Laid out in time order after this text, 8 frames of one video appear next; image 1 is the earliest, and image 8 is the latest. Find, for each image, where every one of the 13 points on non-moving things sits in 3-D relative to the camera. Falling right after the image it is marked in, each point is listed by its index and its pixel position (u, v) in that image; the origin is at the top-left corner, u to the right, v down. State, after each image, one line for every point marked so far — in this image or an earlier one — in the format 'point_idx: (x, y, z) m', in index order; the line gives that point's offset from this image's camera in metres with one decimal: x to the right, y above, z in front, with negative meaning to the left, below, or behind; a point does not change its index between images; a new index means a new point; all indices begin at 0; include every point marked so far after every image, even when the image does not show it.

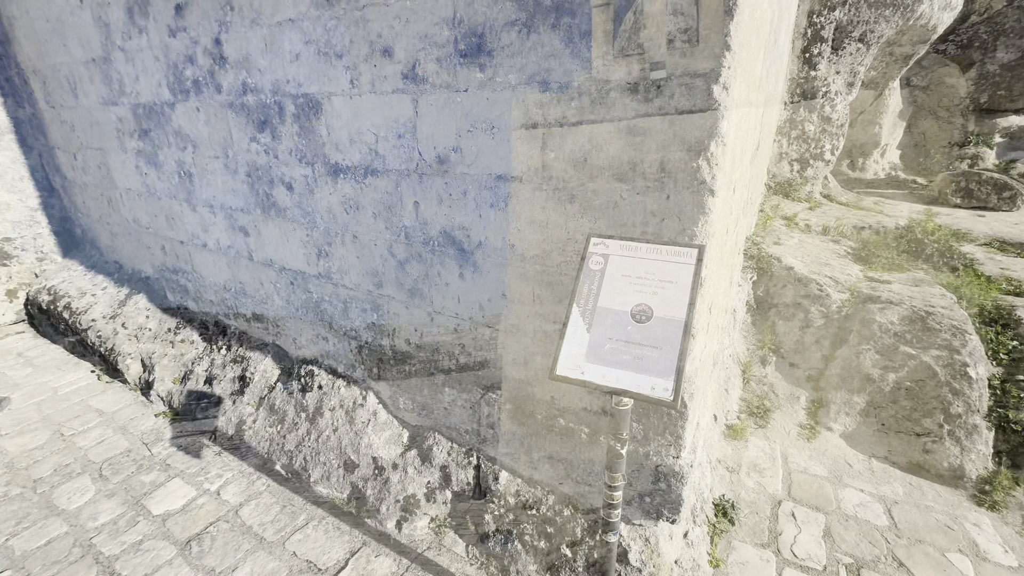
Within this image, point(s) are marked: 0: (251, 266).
0: (-1.2, +0.1, +2.1) m
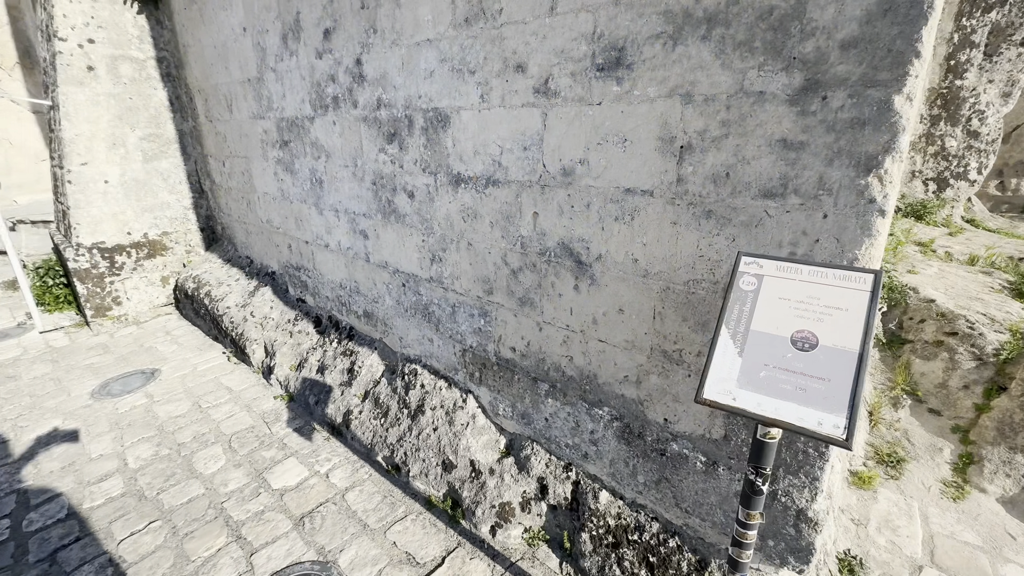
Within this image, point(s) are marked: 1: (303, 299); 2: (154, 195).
0: (-0.7, +0.1, +2.2) m
1: (-1.3, -0.1, +2.9) m
2: (-2.8, +0.7, +3.6) m
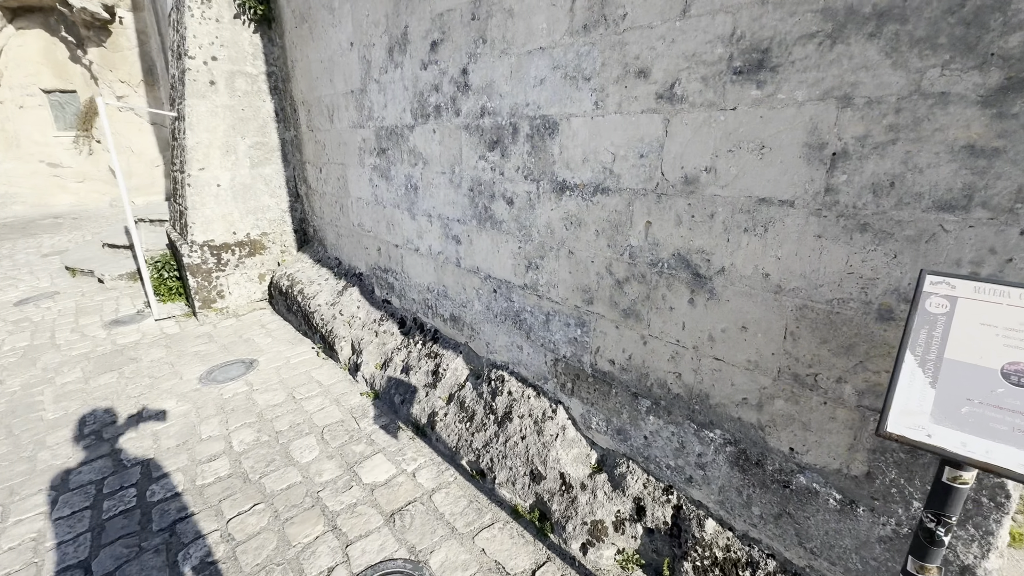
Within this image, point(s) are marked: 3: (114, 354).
0: (-0.3, +0.1, +2.3) m
1: (-0.8, -0.1, +3.0) m
2: (-2.2, +0.8, +3.8) m
3: (-2.9, -0.5, +3.3) m
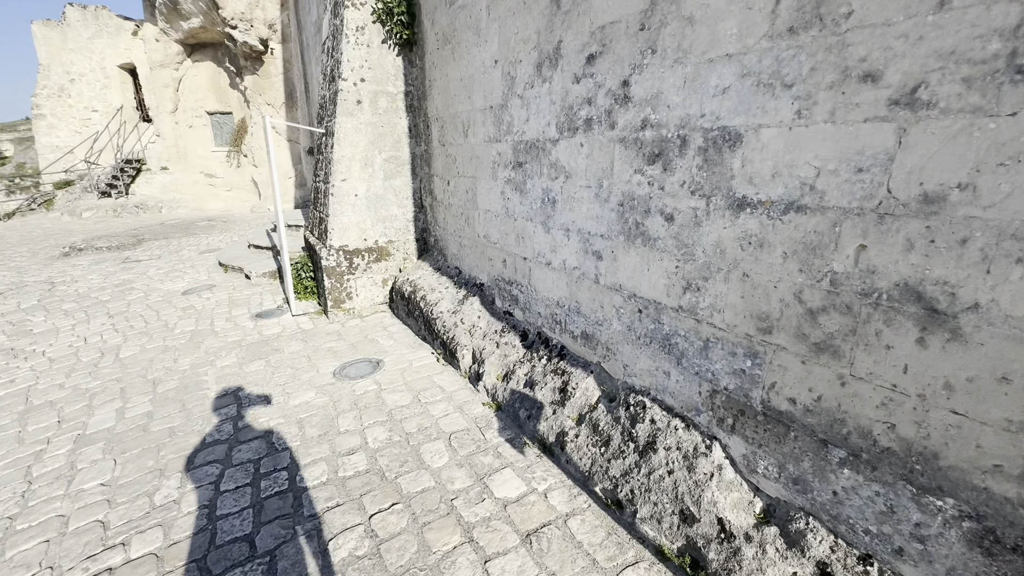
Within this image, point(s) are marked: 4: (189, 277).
0: (+0.4, 0.0, +2.2) m
1: (0.0, -0.2, +3.0) m
2: (-1.1, +0.7, +4.1) m
3: (-2.1, -0.5, +3.7) m
4: (-4.2, +0.1, +5.9) m
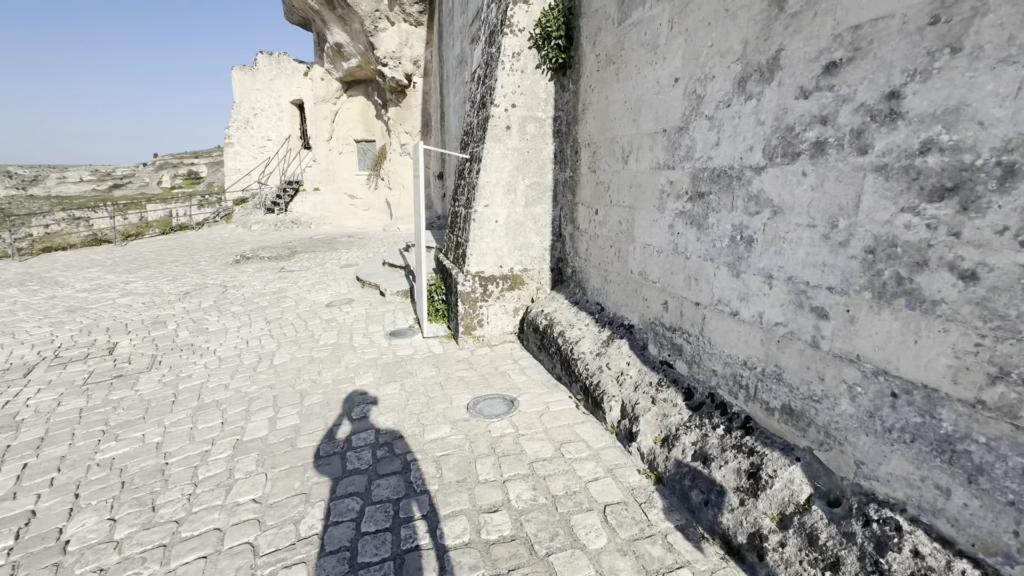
0: (+1.1, -0.3, +1.7) m
1: (+0.9, -0.4, +2.6) m
2: (+0.1, +0.5, +4.0) m
3: (-1.0, -0.6, +3.7) m
4: (-2.5, 0.0, +6.3) m
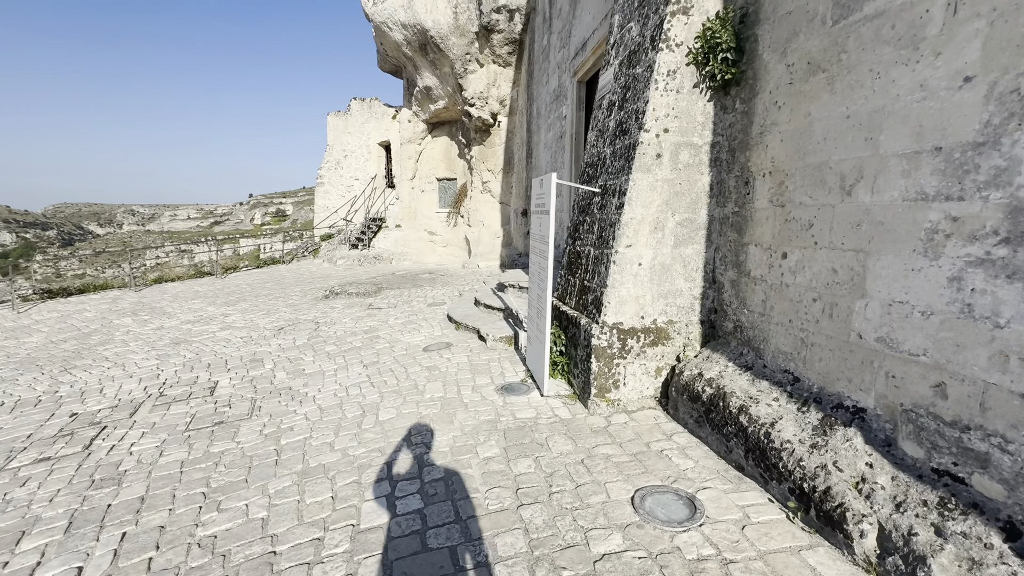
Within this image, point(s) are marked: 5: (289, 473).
0: (+1.9, -0.5, +0.9) m
1: (+1.8, -0.7, +1.8) m
2: (+1.2, +0.1, +3.3) m
3: (+0.1, -1.0, +3.1) m
4: (-1.2, -0.6, +6.0) m
5: (-1.4, -1.2, +2.9) m
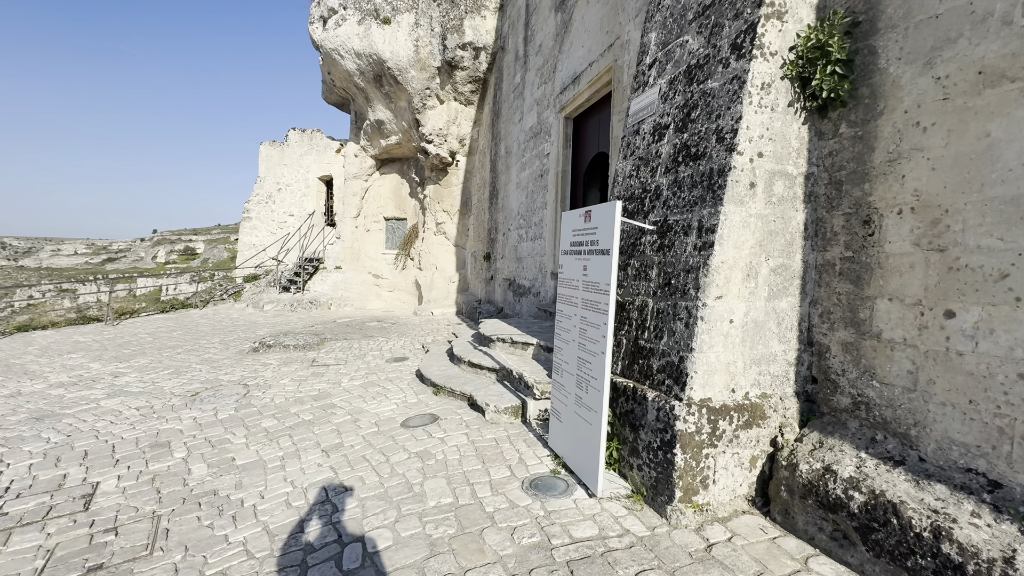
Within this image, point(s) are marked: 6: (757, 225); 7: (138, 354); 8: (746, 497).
0: (+2.5, -0.6, +0.3) m
1: (+2.3, -1.0, +1.1) m
2: (+1.5, -0.3, +2.6) m
3: (+0.4, -1.3, +2.1) m
4: (-1.3, -1.2, +4.8) m
5: (-1.0, -1.4, +1.6) m
6: (+1.4, +0.4, +2.6) m
7: (-6.1, -1.1, +7.3) m
8: (+1.3, -1.2, +2.6) m
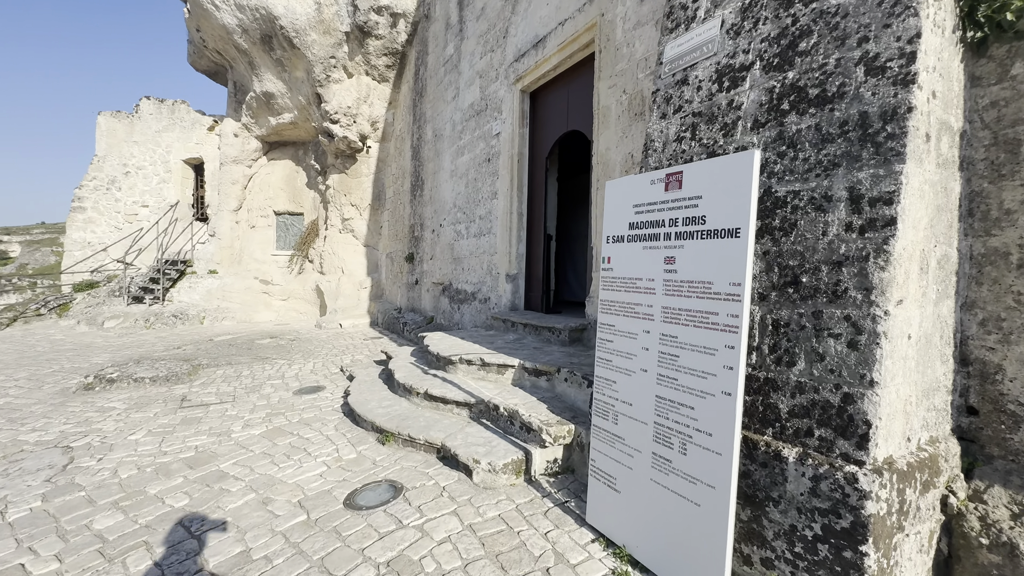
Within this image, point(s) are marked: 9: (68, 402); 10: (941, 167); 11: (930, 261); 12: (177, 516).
0: (+3.3, -0.6, -0.2) m
1: (+2.9, -0.9, +0.5) m
2: (+1.7, -0.3, +1.8) m
3: (+0.8, -1.3, +1.1) m
4: (-1.4, -1.2, +3.3) m
5: (-0.5, -1.5, +0.3) m
6: (+1.6, +0.4, +1.8) m
7: (-6.7, -1.2, +4.7) m
8: (+1.6, -1.2, +1.8) m
9: (-4.6, -1.2, +4.7) m
10: (+1.7, +0.5, +1.8) m
11: (+1.7, +0.1, +1.8) m
12: (-1.9, -1.3, +2.6) m
